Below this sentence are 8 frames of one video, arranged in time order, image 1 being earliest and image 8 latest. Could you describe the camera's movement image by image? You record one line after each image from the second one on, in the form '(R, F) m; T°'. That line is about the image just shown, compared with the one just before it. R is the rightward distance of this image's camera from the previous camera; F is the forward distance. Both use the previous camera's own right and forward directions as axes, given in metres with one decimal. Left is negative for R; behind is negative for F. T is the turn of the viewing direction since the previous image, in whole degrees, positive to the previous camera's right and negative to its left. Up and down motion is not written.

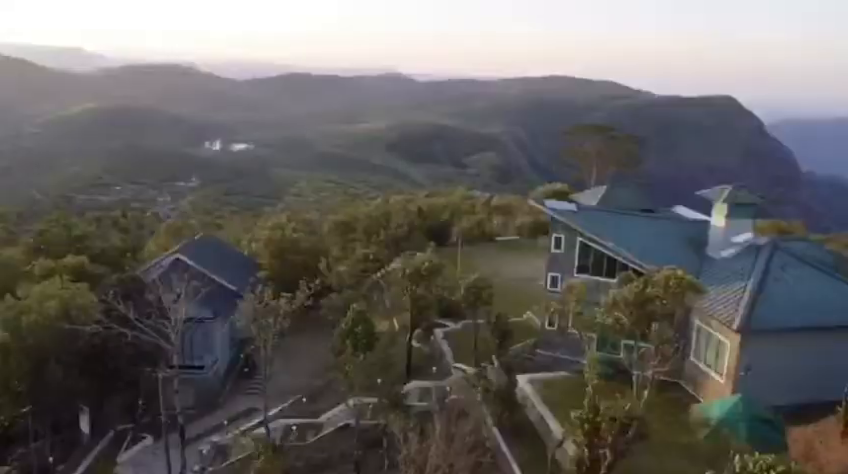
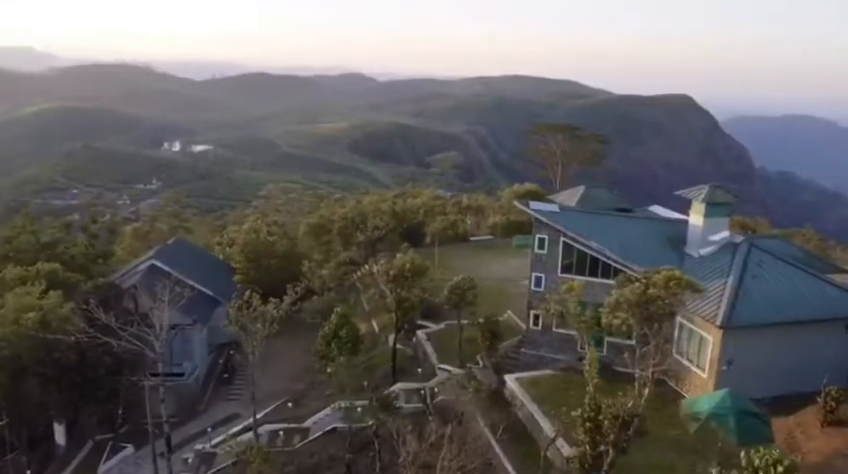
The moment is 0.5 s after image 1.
(-0.8, -0.1) m; +3°
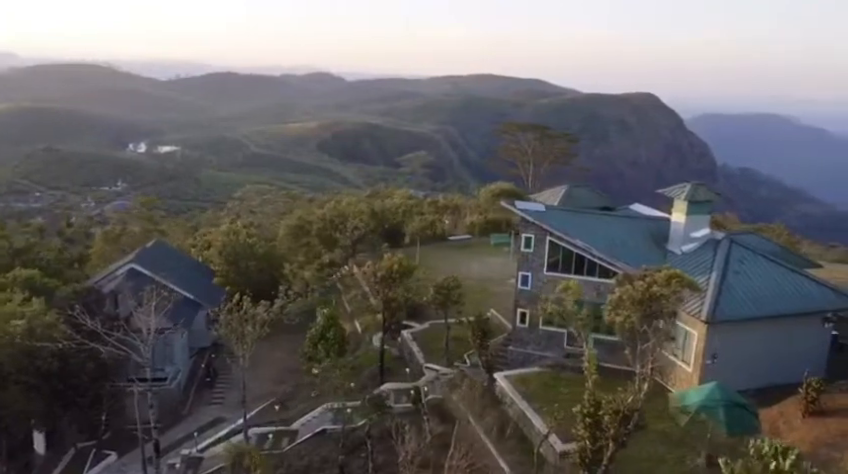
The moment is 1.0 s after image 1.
(-0.7, -0.1) m; +3°
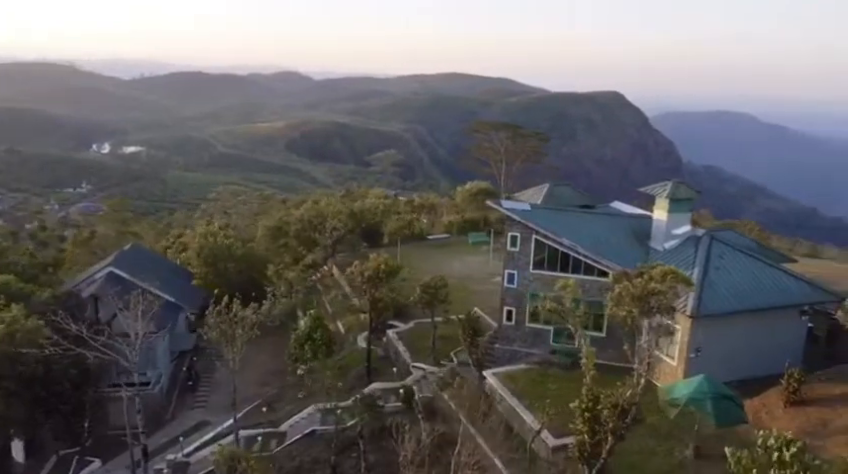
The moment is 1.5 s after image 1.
(-0.7, -0.1) m; +3°
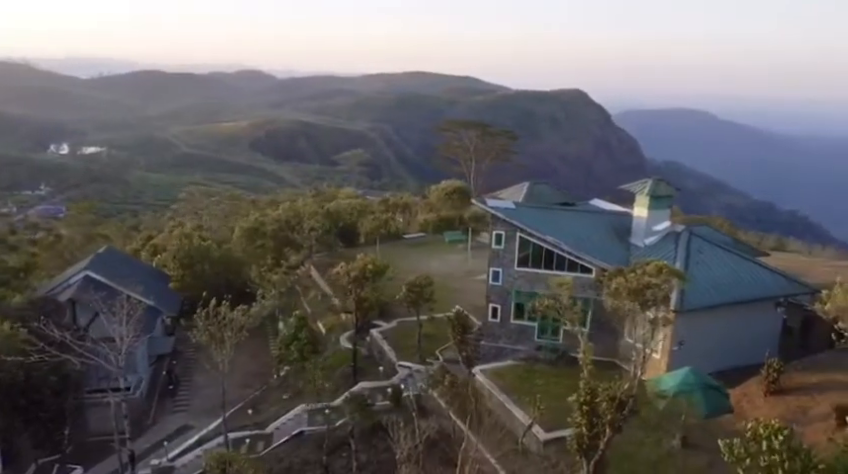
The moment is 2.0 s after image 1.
(-0.8, -0.1) m; +3°
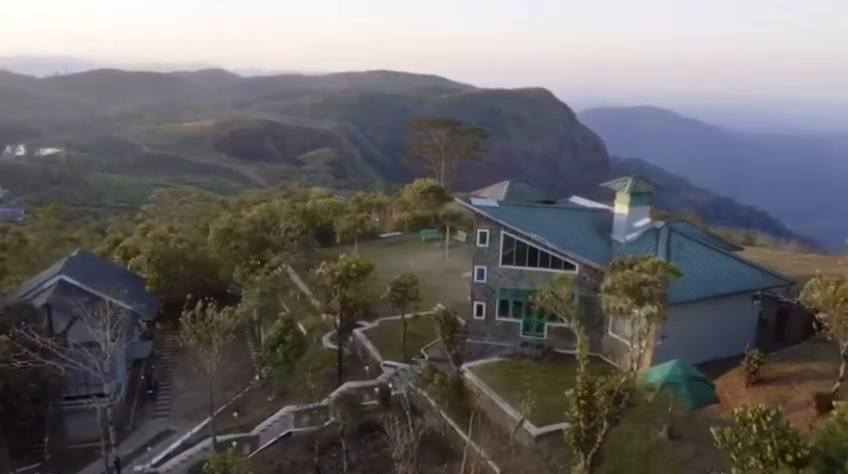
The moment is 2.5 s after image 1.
(-0.7, -0.1) m; +3°
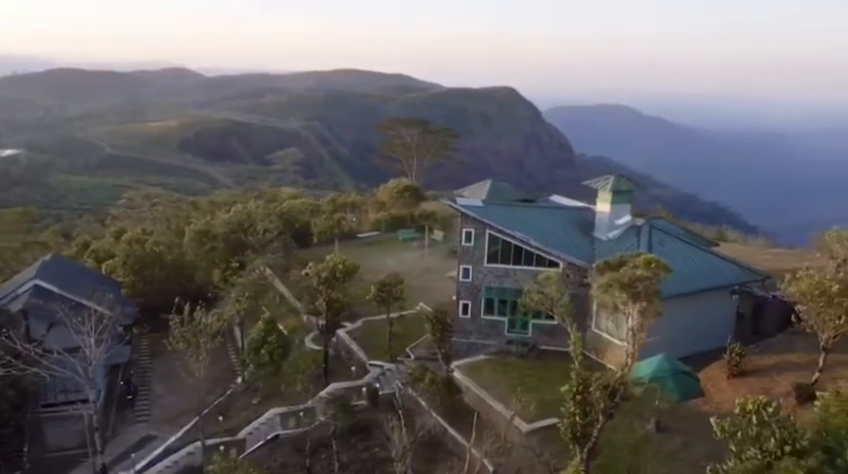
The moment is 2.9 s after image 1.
(-0.7, -0.1) m; +3°
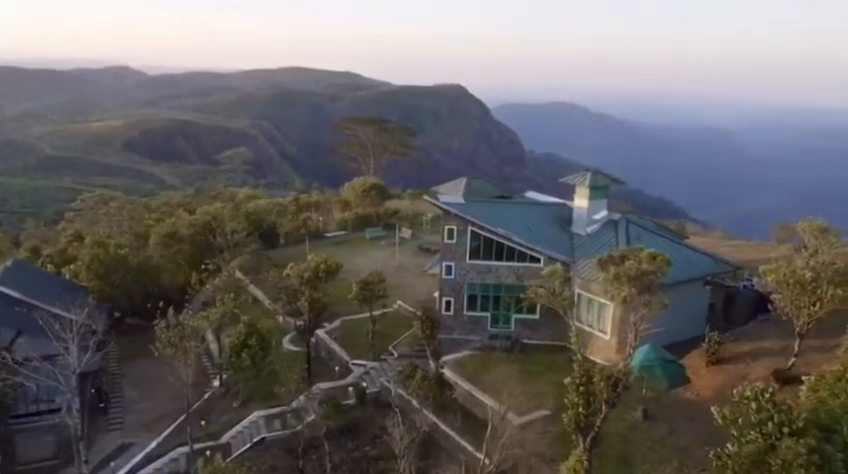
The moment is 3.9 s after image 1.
(-1.3, -0.1) m; +4°
